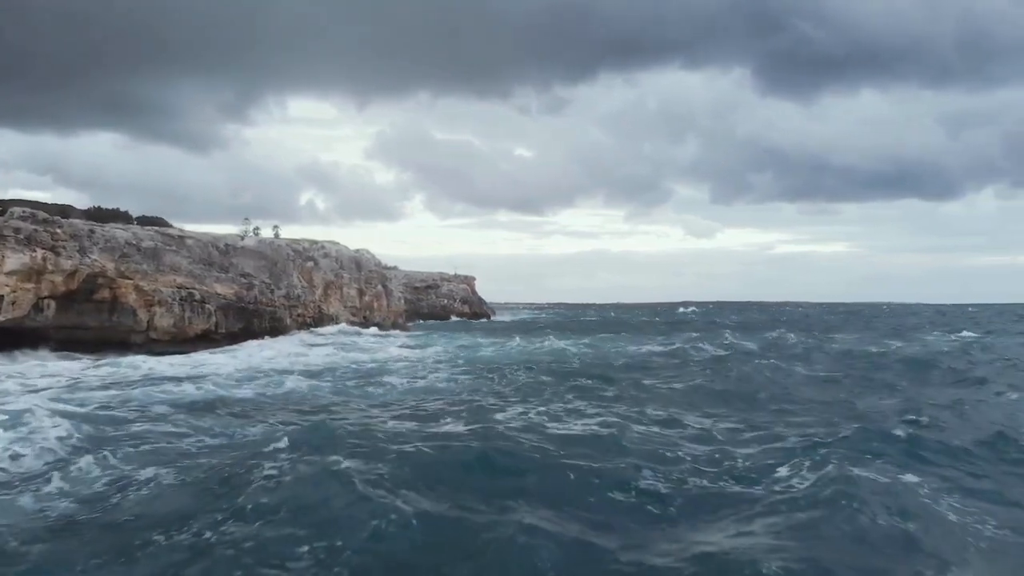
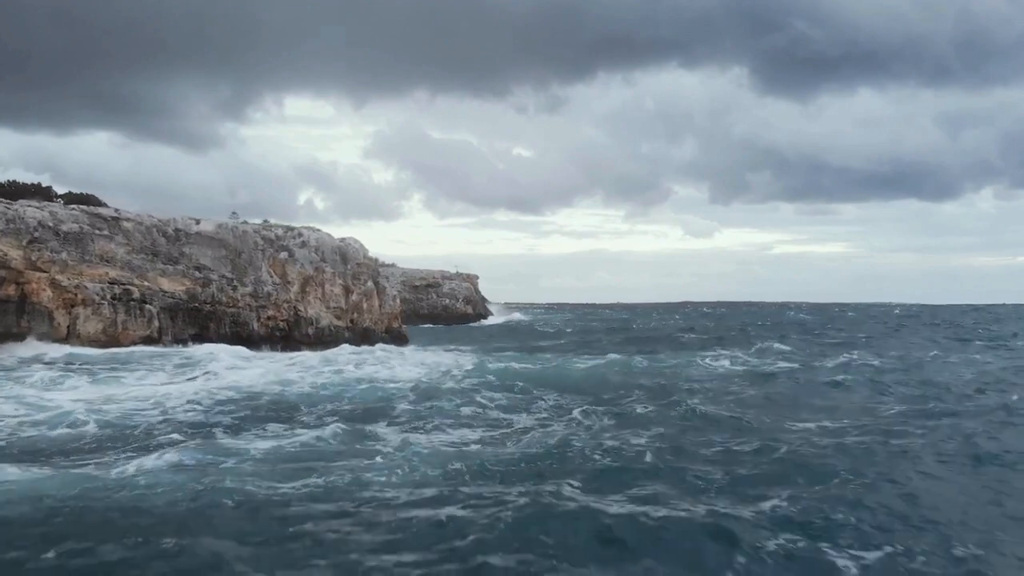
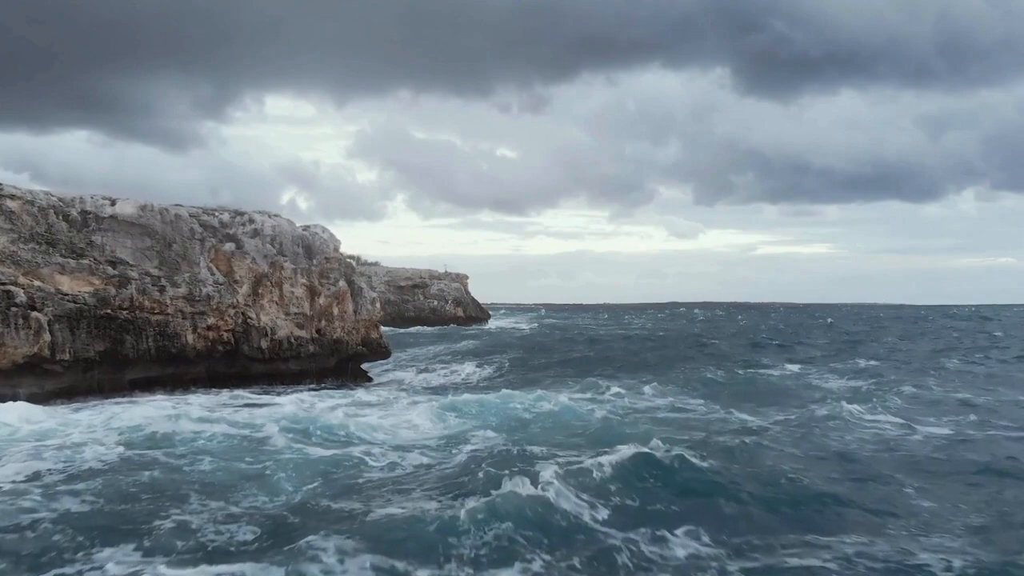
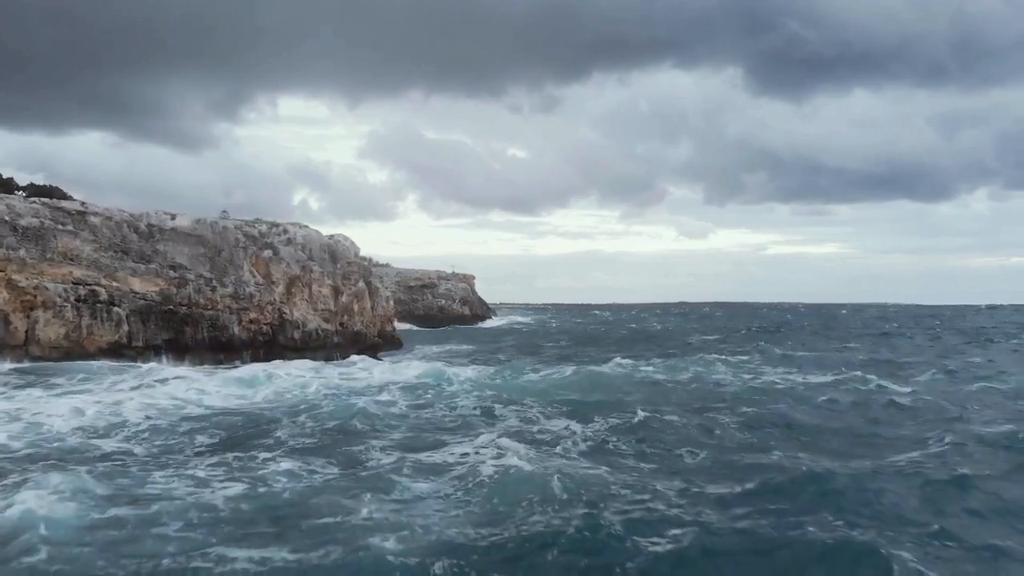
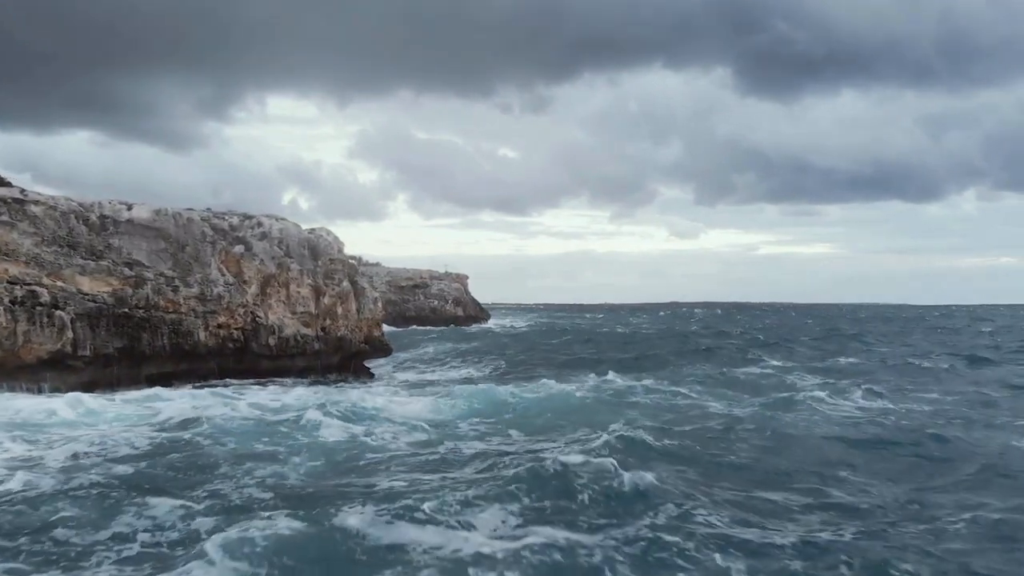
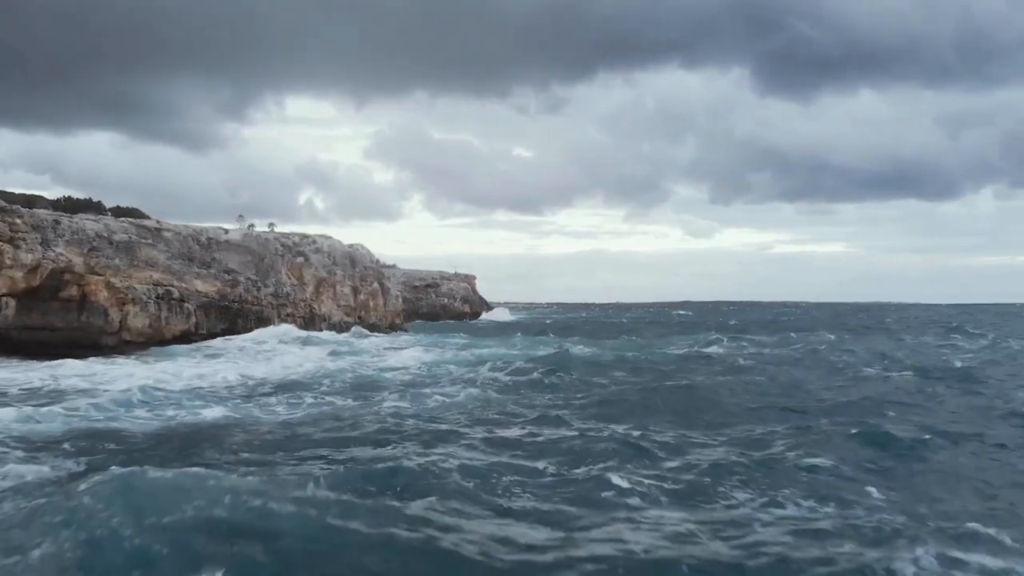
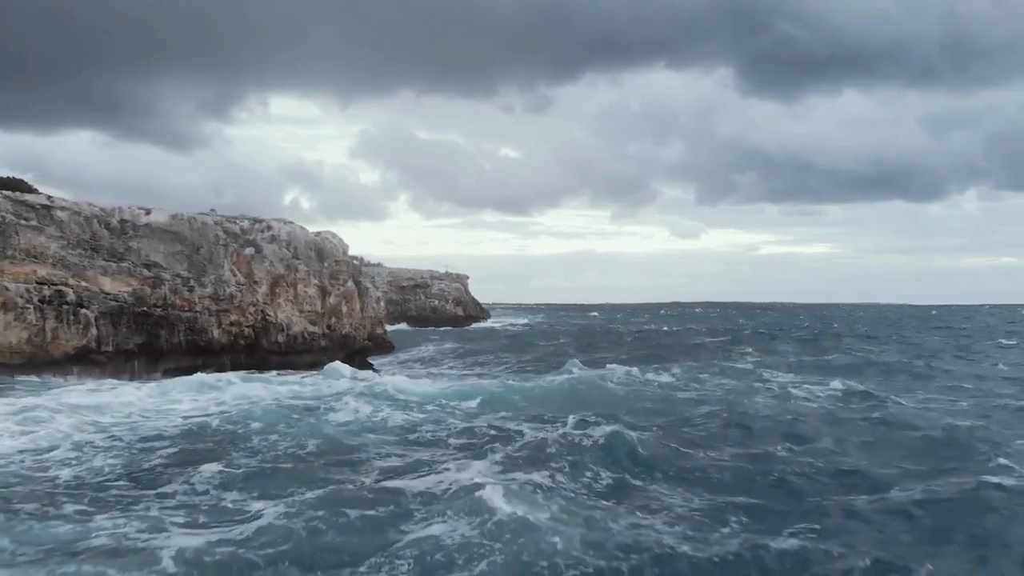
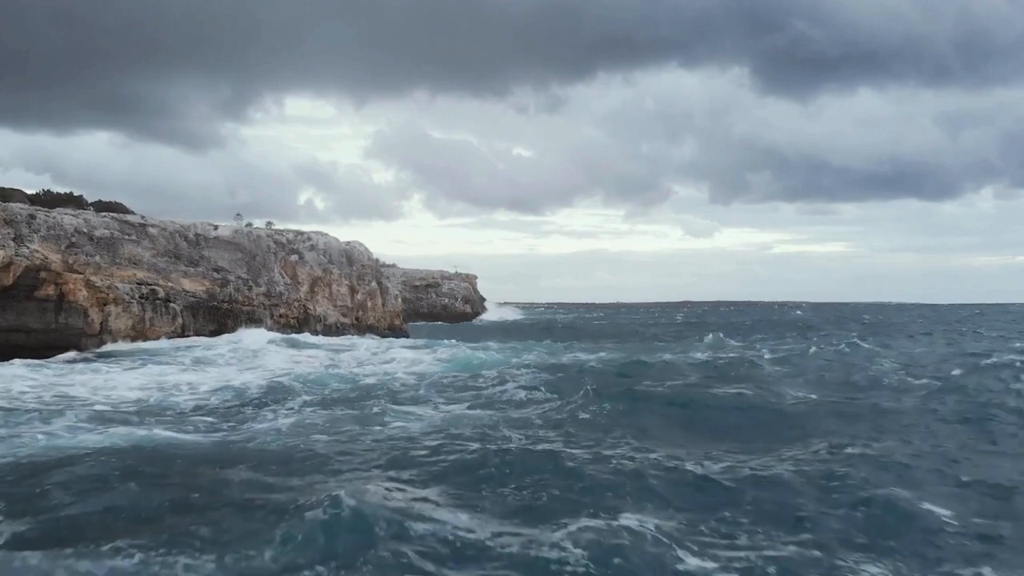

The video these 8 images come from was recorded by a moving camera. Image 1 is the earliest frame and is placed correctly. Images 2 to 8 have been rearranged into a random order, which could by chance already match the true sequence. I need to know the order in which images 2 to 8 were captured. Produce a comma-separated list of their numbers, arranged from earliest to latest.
6, 8, 2, 4, 7, 5, 3
